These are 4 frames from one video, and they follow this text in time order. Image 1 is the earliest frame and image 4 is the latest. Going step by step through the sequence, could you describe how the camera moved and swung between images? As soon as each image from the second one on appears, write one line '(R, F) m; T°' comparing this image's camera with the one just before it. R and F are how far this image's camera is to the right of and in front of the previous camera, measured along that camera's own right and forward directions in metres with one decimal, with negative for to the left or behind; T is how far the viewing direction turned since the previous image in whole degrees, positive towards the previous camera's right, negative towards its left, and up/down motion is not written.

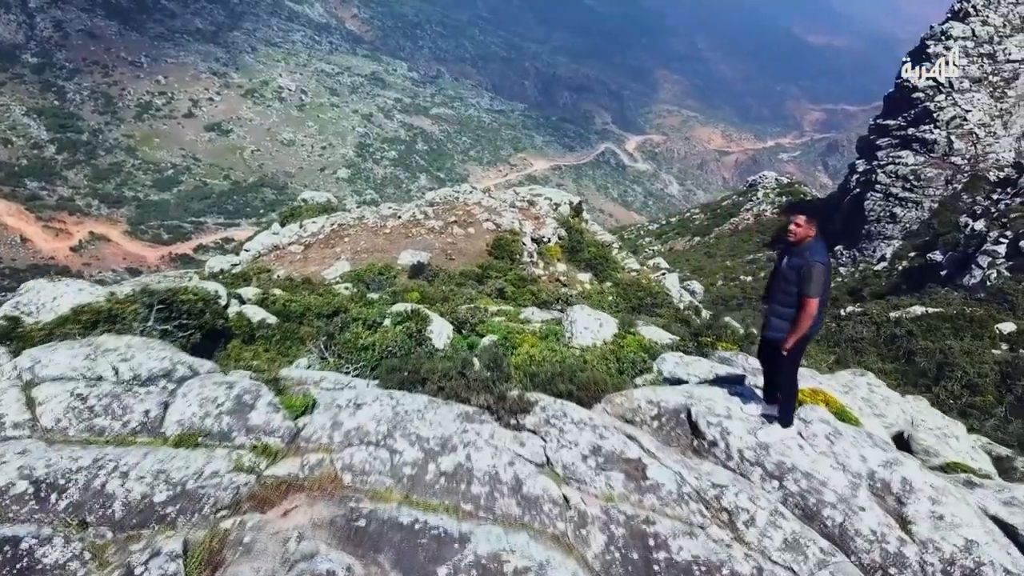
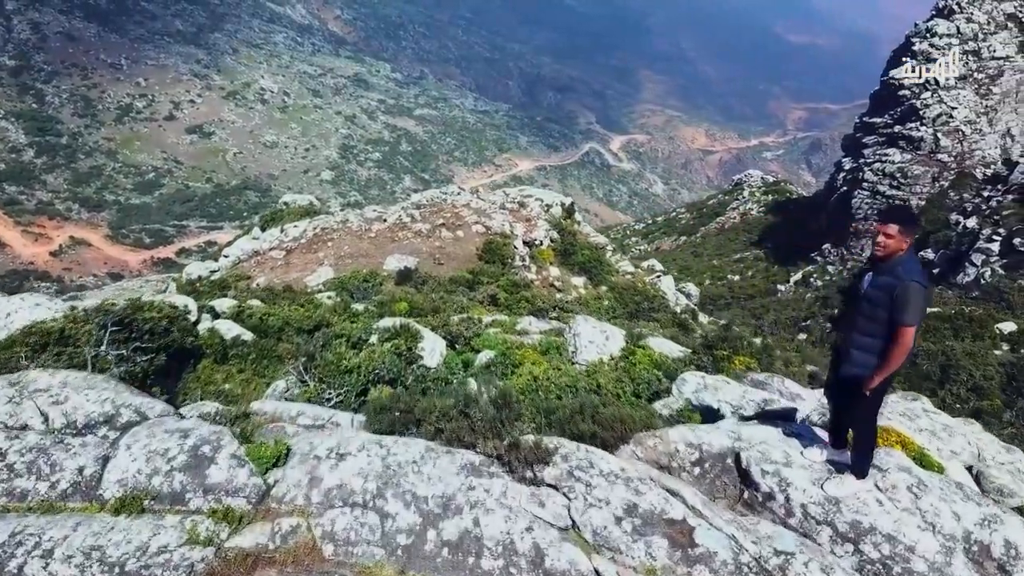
(-0.2, +1.1) m; +1°
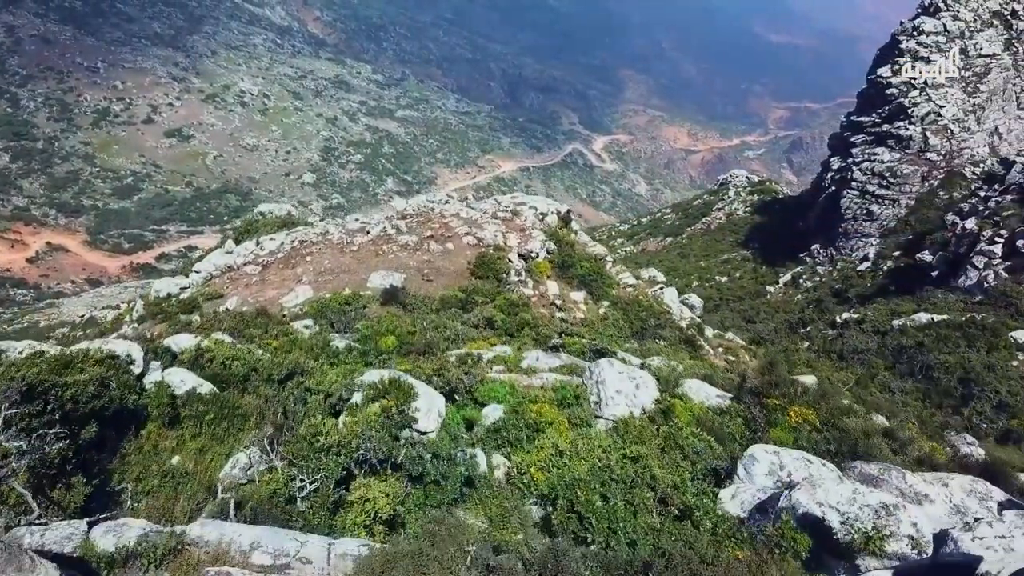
(-0.3, +2.0) m; +1°
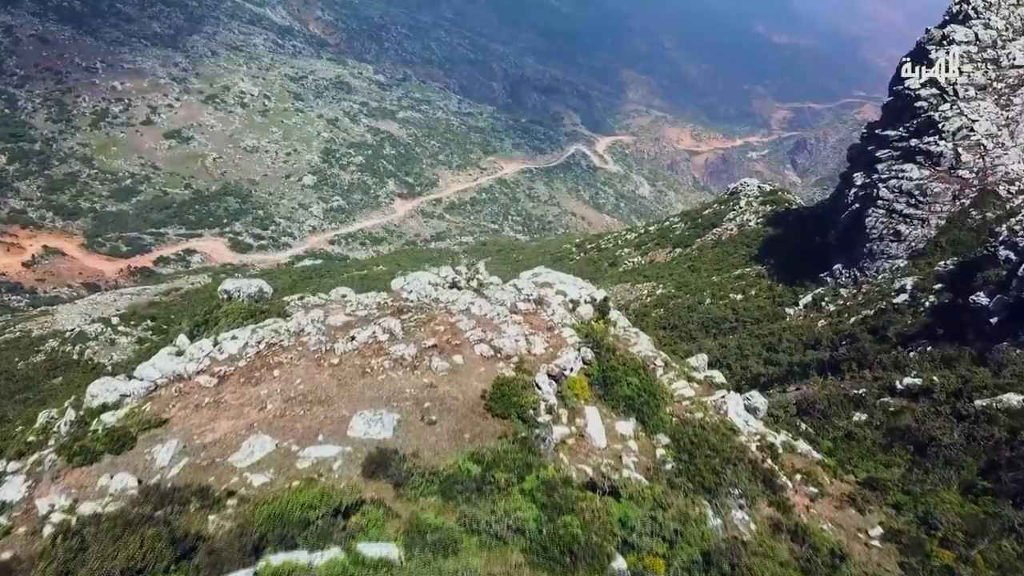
(-0.6, +5.9) m; 0°
